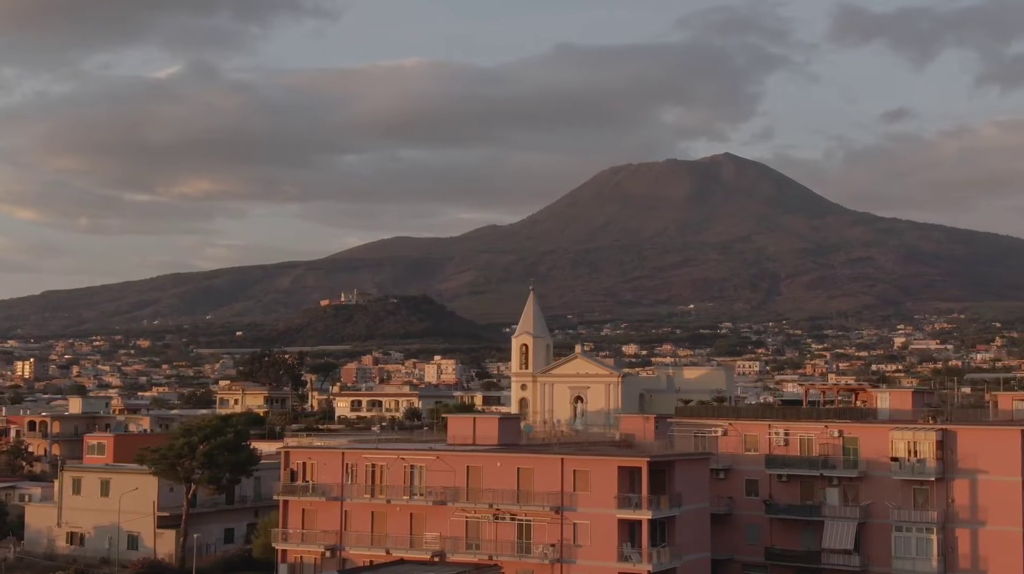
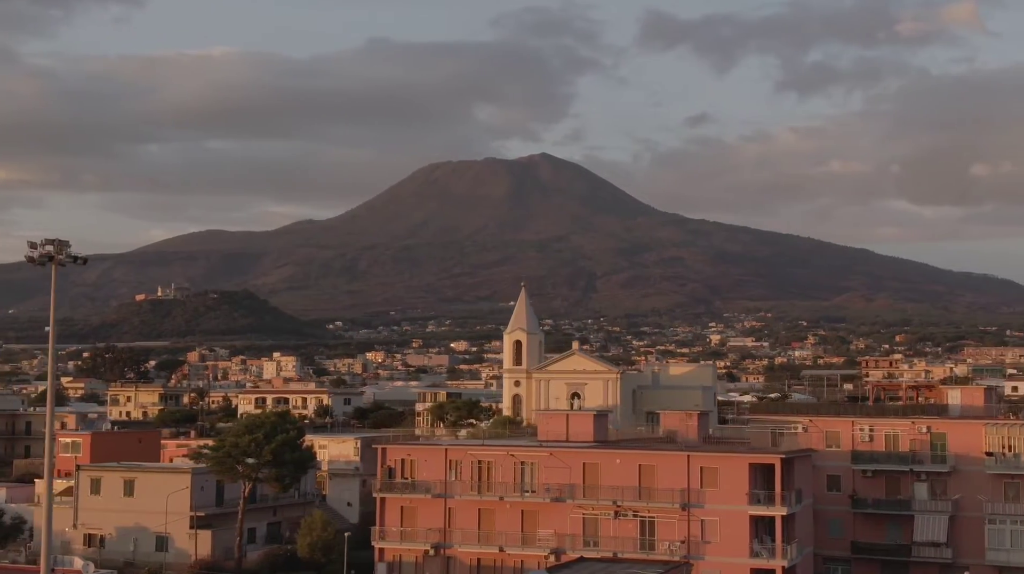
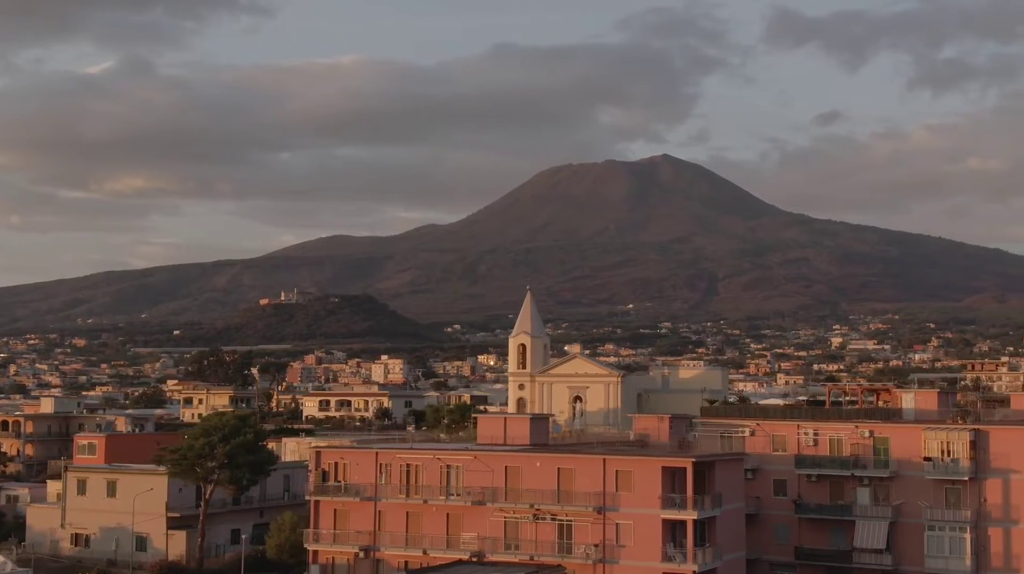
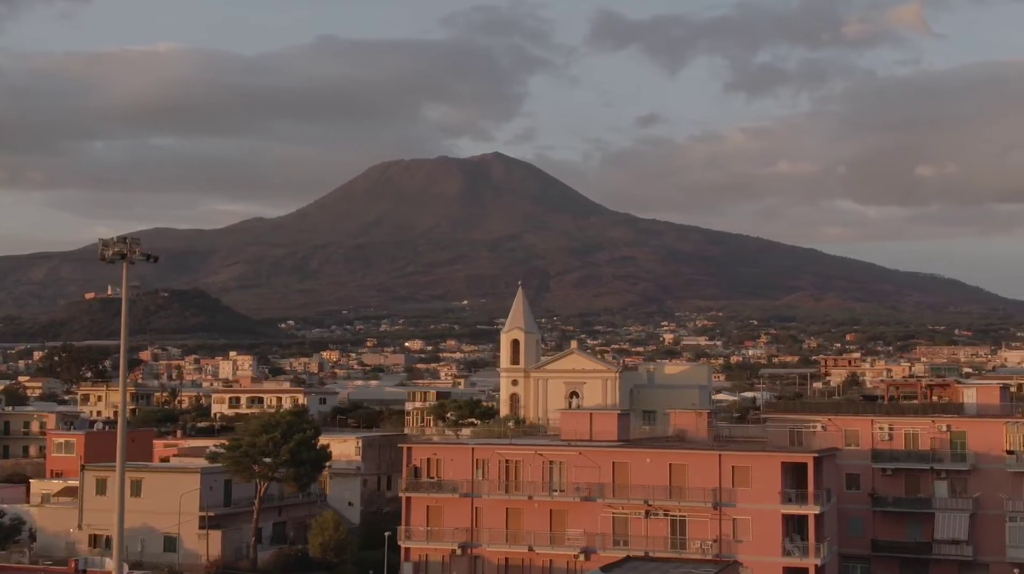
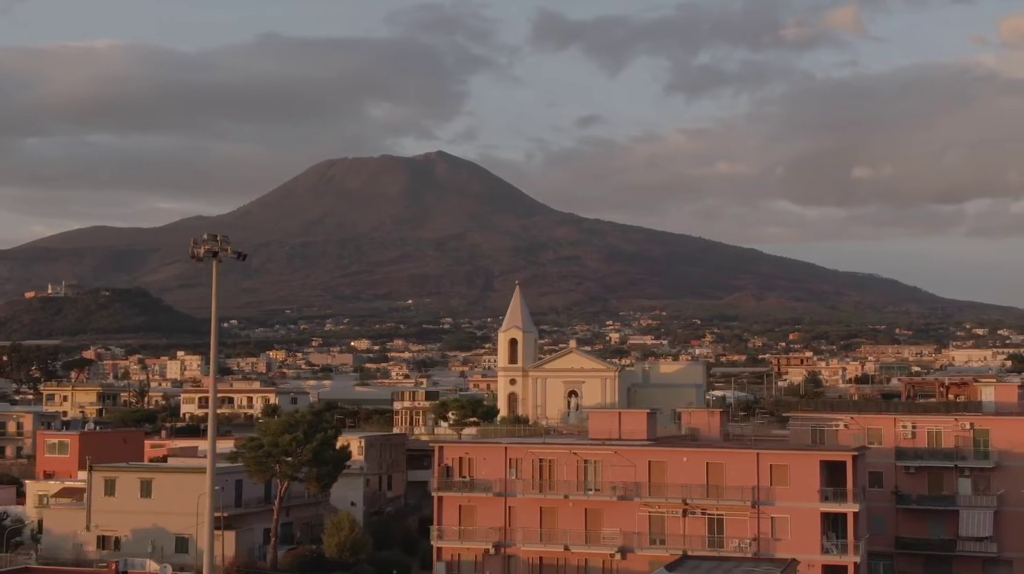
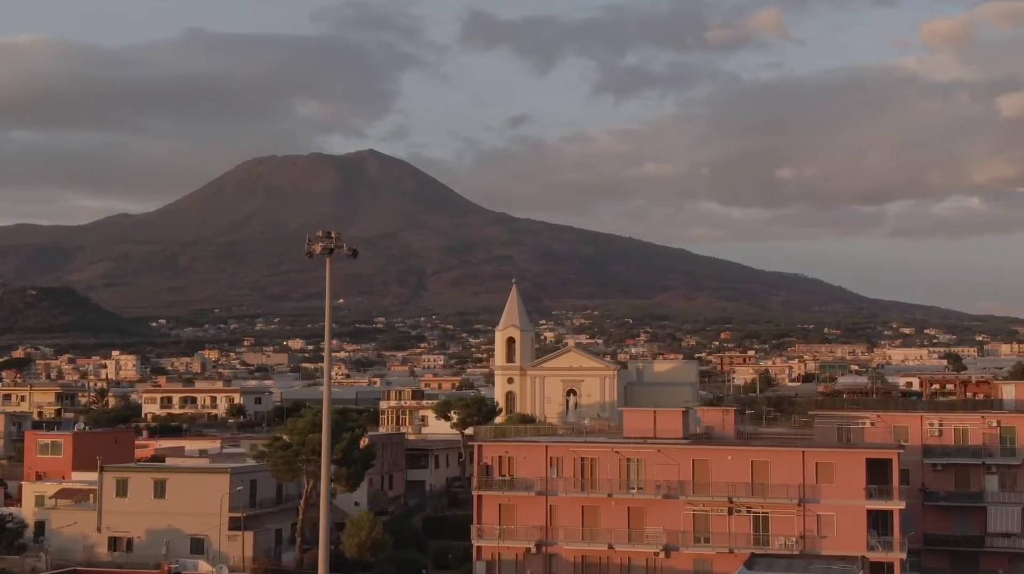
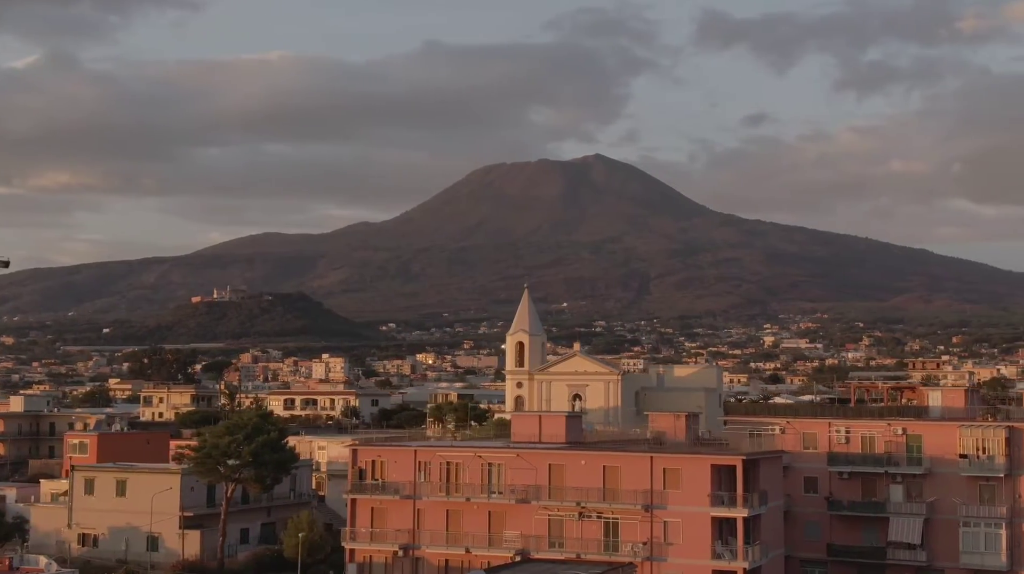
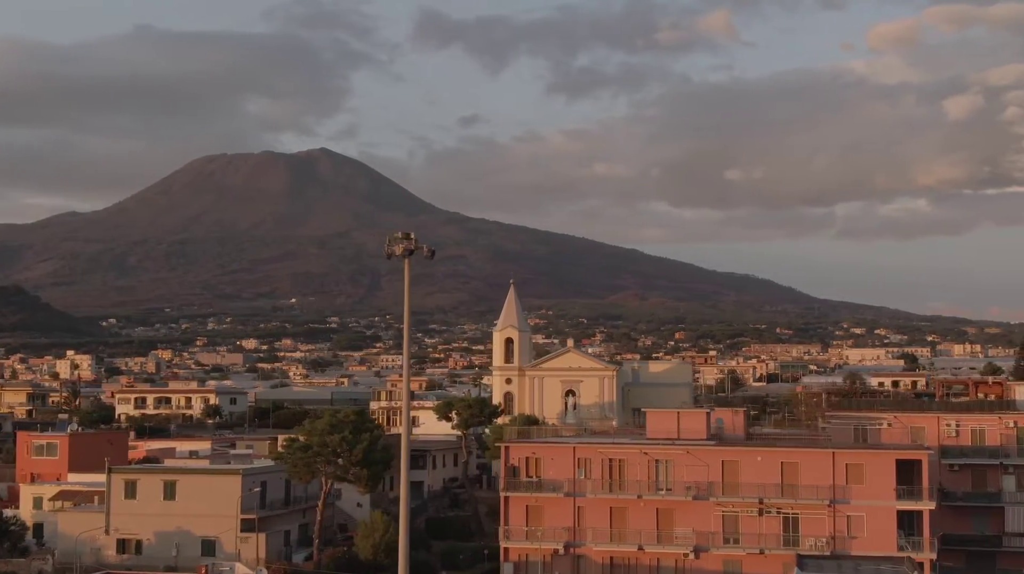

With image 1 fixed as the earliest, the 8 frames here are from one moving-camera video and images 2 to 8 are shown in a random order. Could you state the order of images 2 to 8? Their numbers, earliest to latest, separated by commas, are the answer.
3, 7, 2, 4, 5, 6, 8
